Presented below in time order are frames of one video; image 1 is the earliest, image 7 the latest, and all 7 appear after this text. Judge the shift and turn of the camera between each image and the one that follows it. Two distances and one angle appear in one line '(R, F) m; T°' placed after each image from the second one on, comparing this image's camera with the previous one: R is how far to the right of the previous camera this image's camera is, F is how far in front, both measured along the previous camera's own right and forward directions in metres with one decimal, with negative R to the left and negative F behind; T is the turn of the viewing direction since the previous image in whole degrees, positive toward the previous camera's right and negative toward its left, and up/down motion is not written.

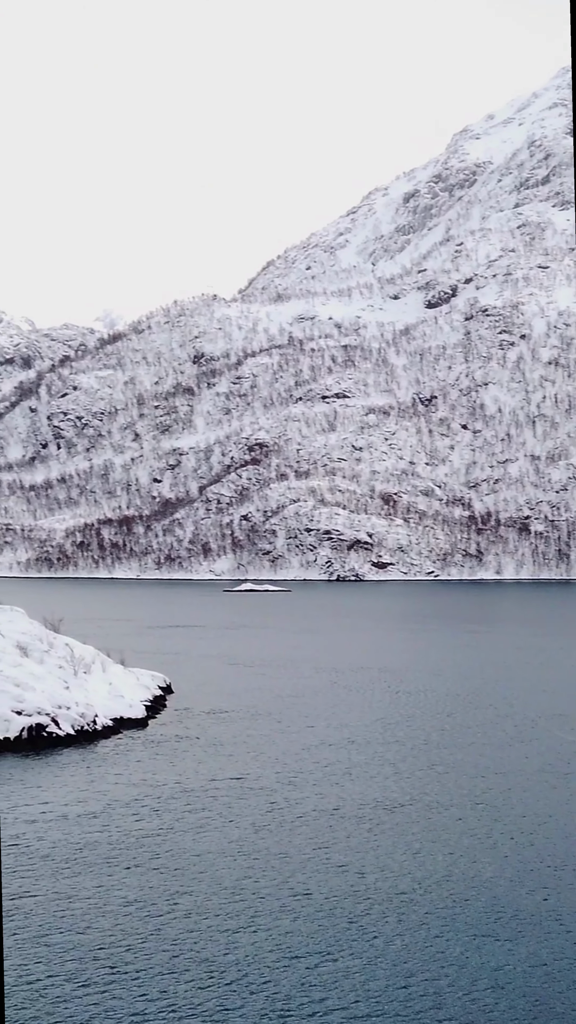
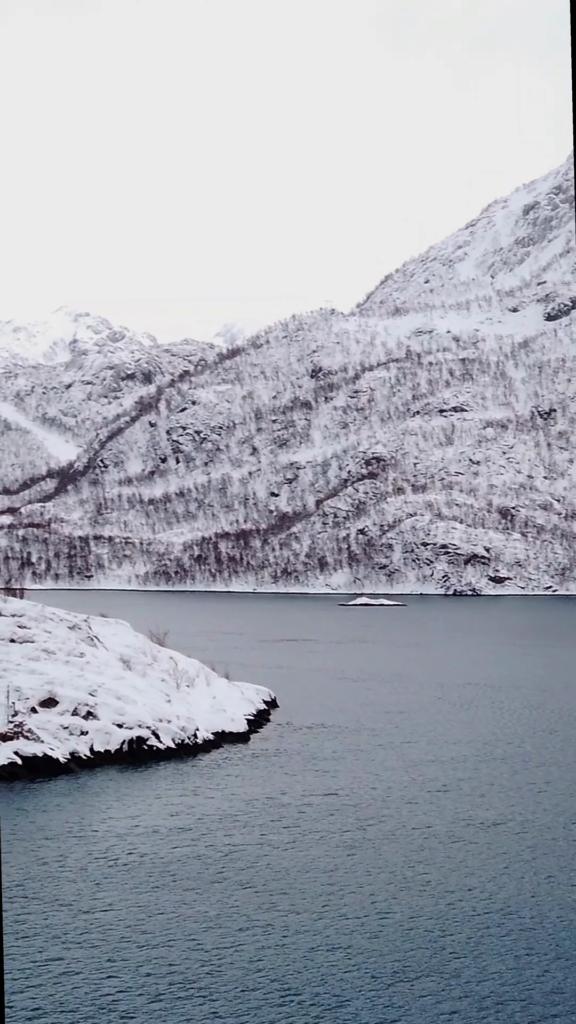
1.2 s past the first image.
(+0.8, 0.0) m; -5°
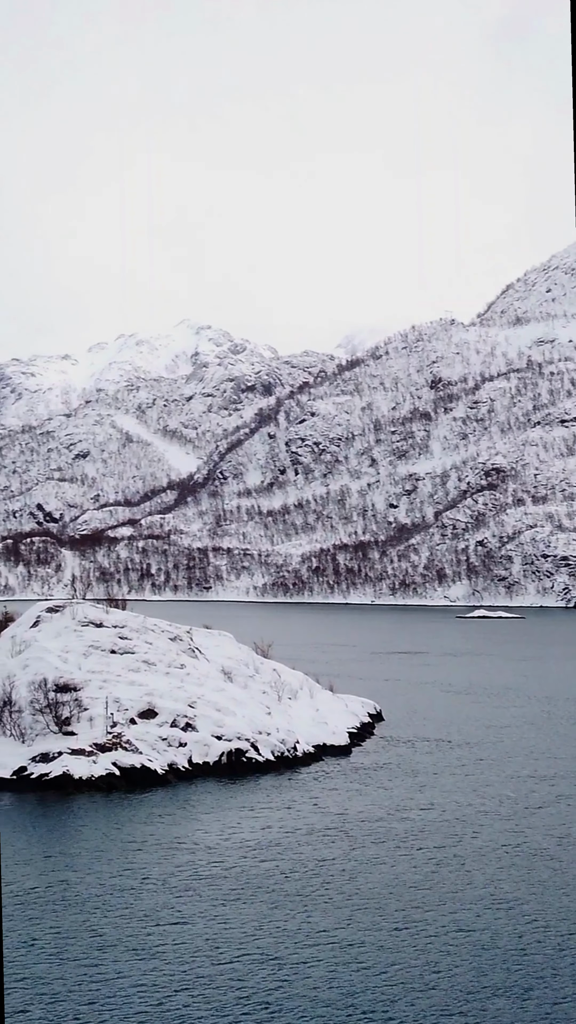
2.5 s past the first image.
(+0.8, +0.2) m; -5°
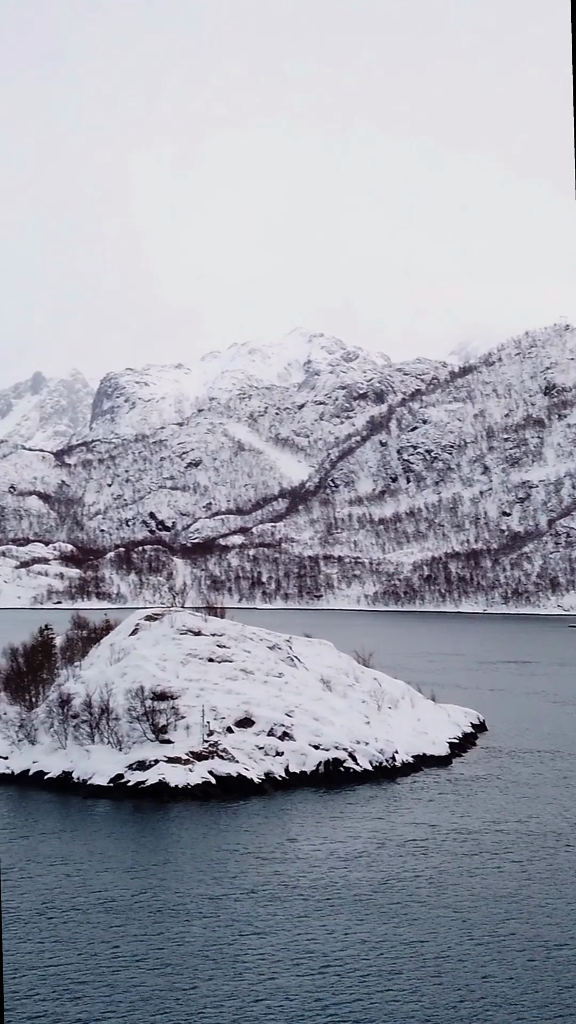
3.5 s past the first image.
(+0.6, +0.2) m; -4°
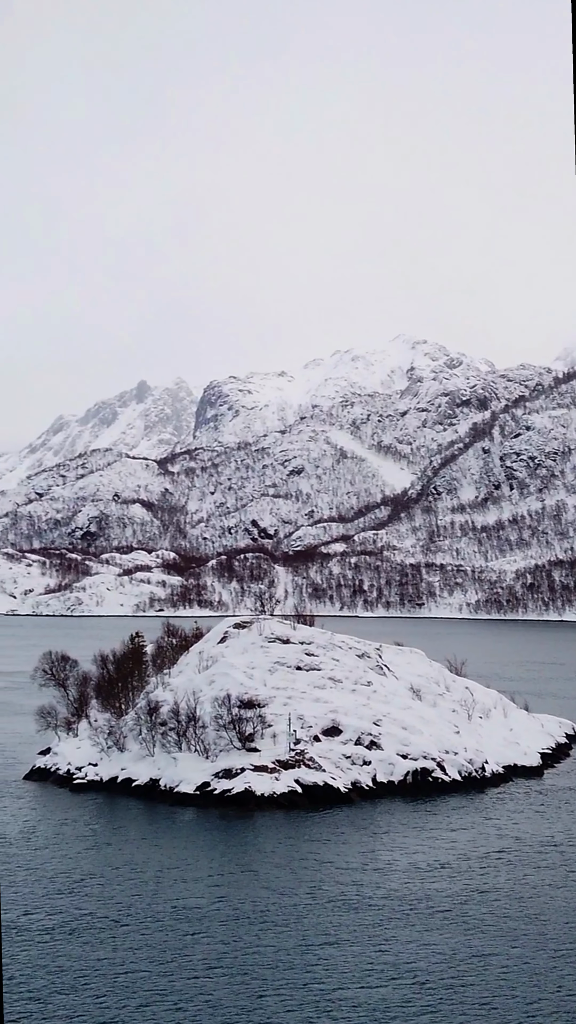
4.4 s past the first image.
(+0.6, +0.1) m; -4°
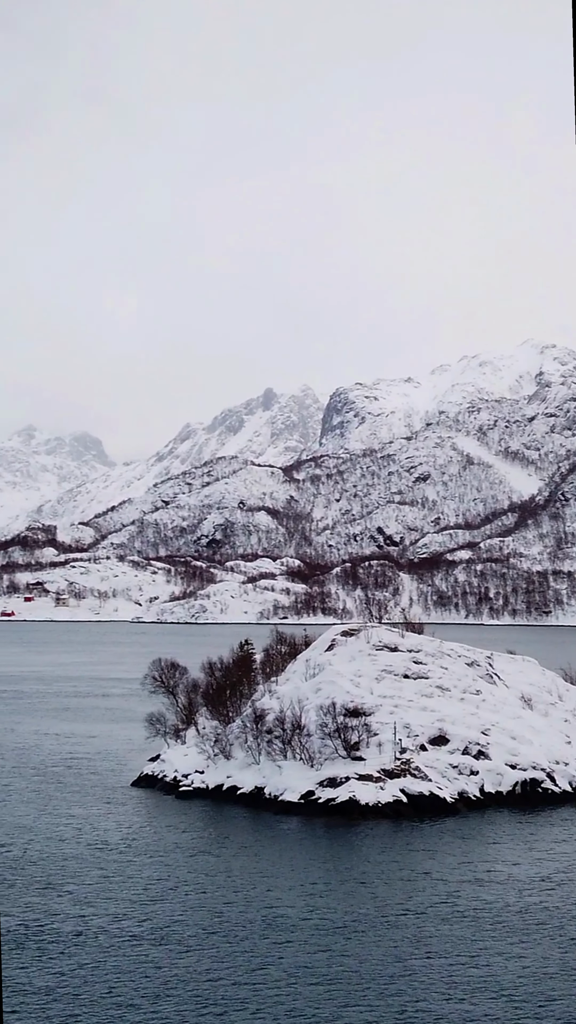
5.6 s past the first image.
(+0.8, +0.2) m; -5°
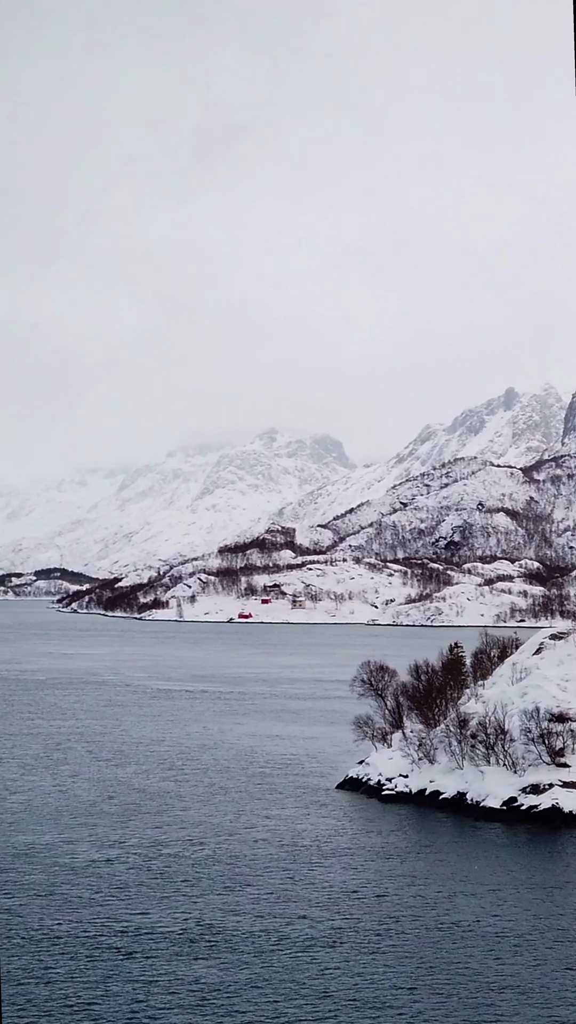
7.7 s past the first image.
(+1.4, +0.4) m; -9°
